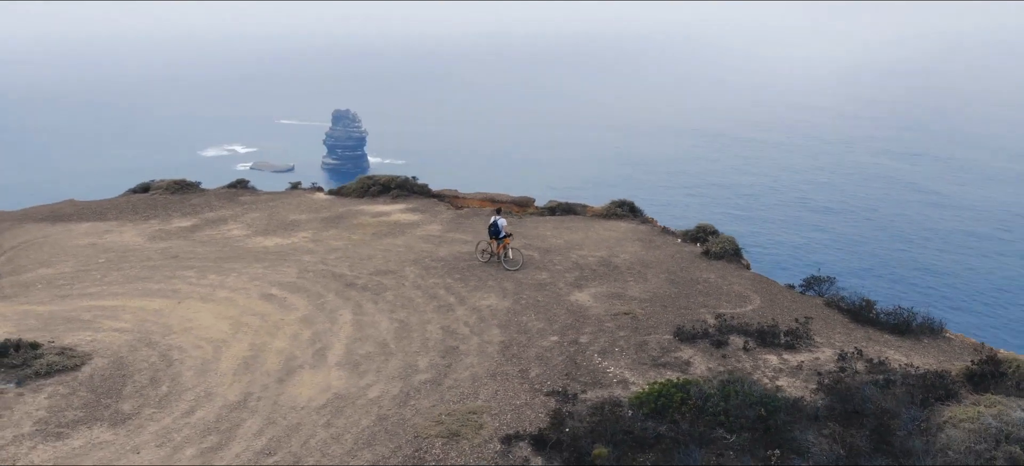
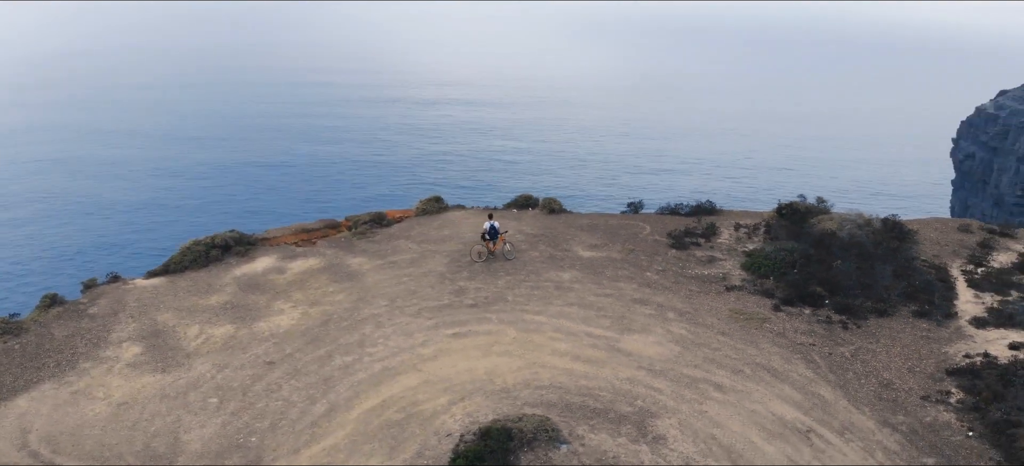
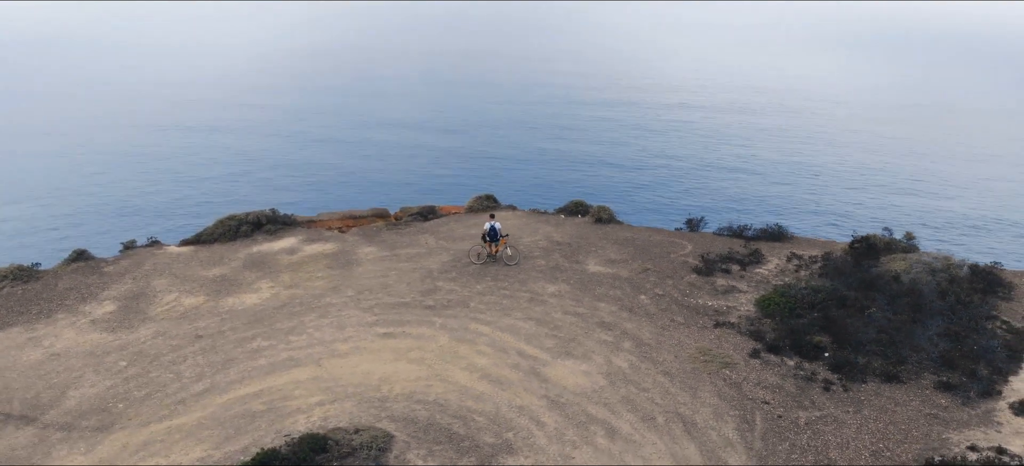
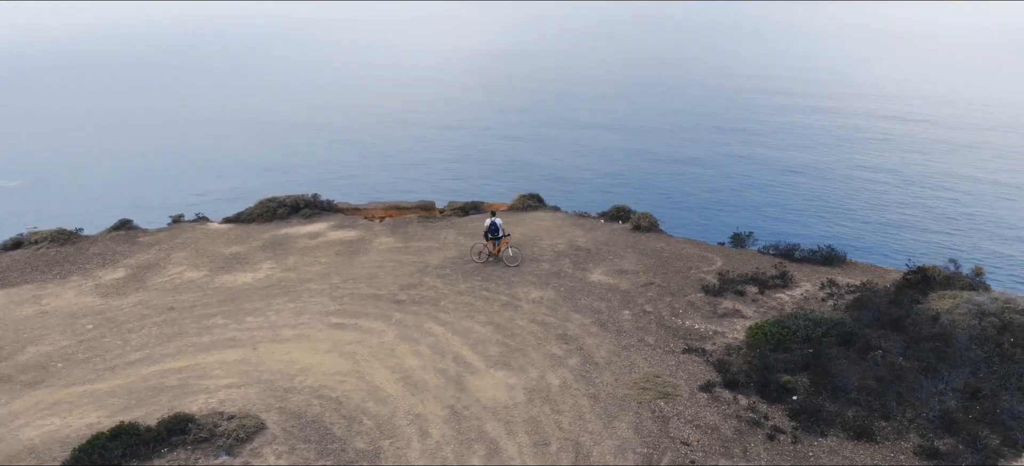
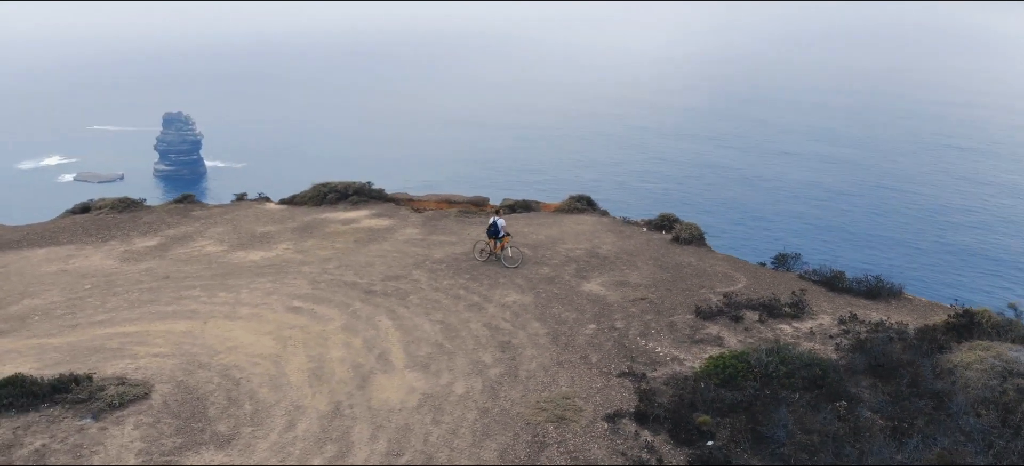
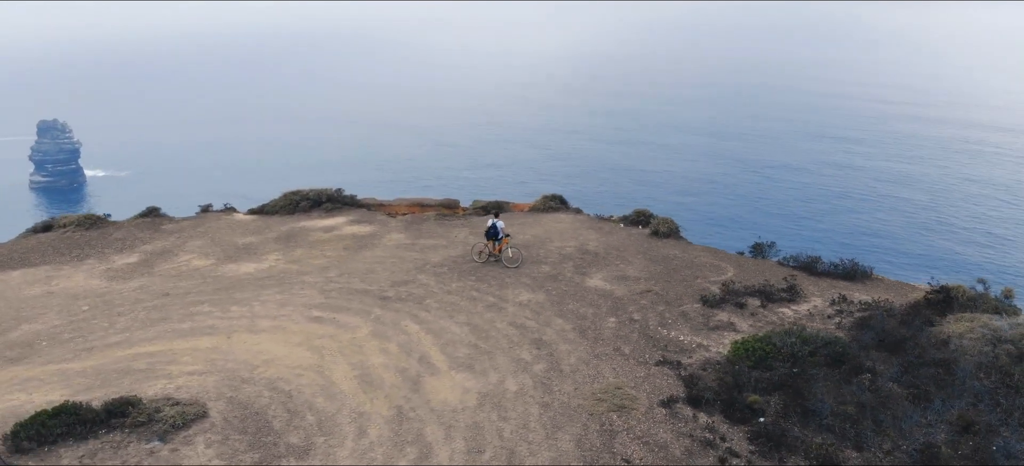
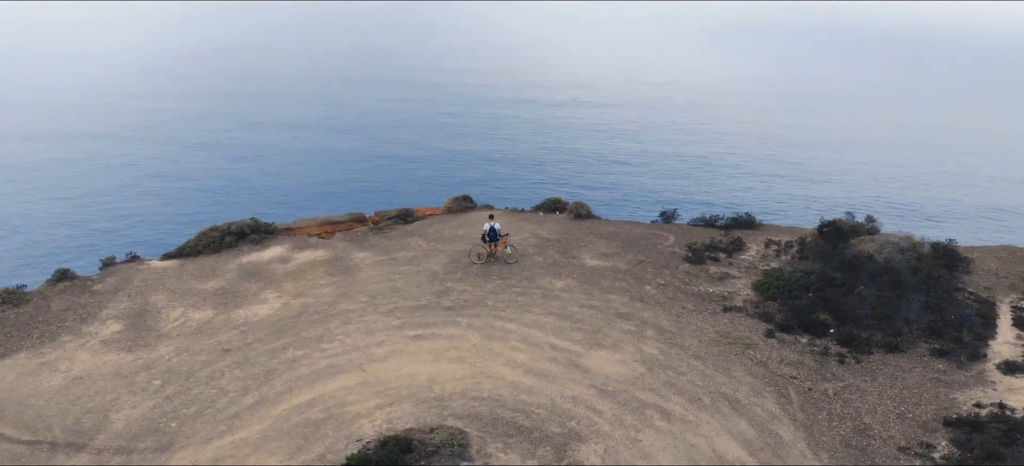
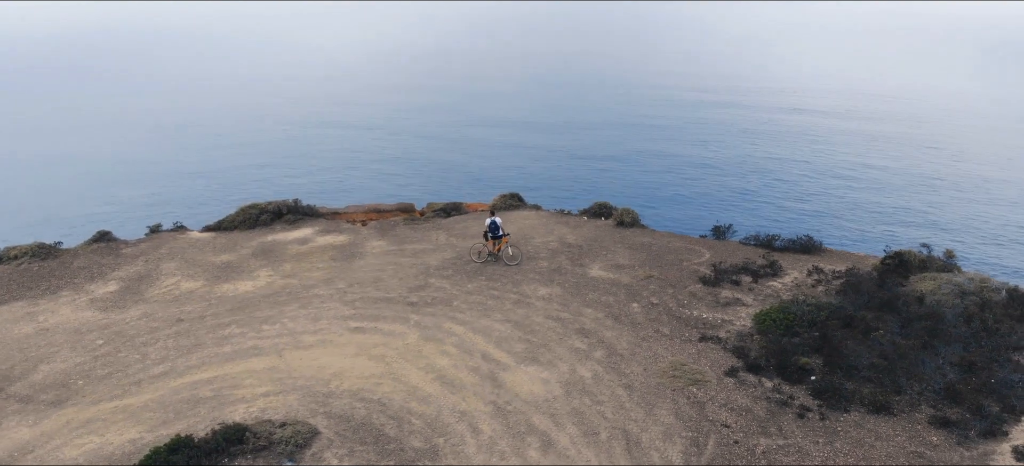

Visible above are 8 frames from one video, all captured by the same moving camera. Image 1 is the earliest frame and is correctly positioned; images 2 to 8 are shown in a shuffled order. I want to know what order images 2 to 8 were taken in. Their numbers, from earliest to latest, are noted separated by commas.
5, 6, 4, 8, 3, 7, 2
